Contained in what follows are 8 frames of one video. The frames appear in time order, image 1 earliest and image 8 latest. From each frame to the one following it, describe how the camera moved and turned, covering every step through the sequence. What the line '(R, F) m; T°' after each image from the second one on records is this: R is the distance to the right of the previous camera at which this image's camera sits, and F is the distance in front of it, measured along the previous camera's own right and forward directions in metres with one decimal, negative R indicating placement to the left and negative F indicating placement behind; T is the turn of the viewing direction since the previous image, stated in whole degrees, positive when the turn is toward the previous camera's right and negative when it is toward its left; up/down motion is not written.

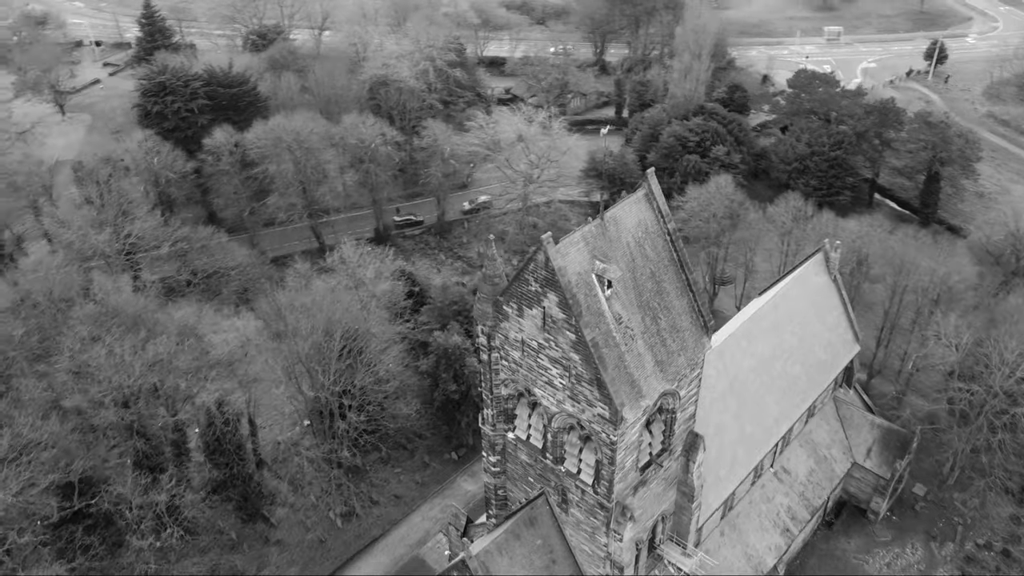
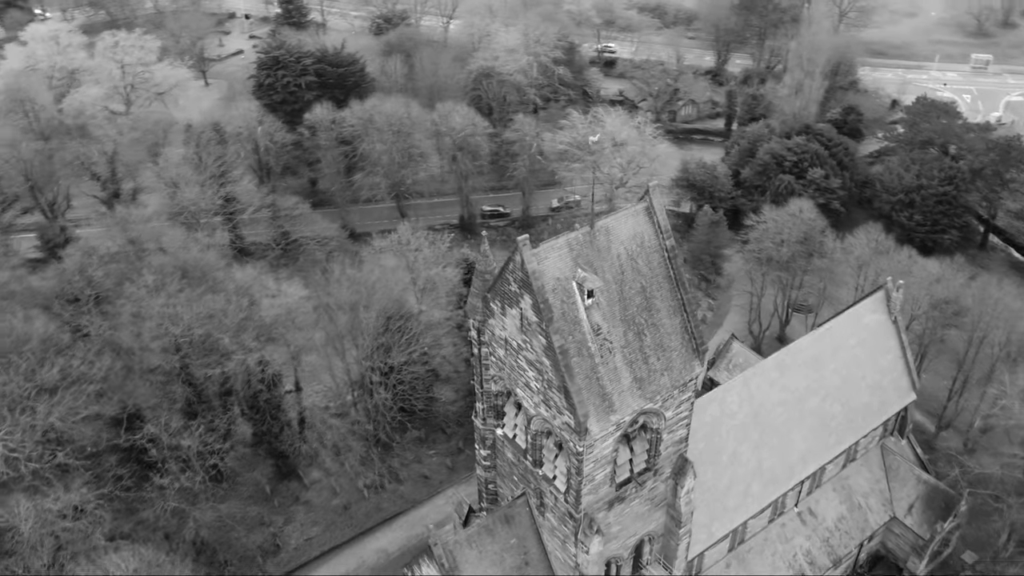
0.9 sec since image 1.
(+4.3, +0.1) m; -9°
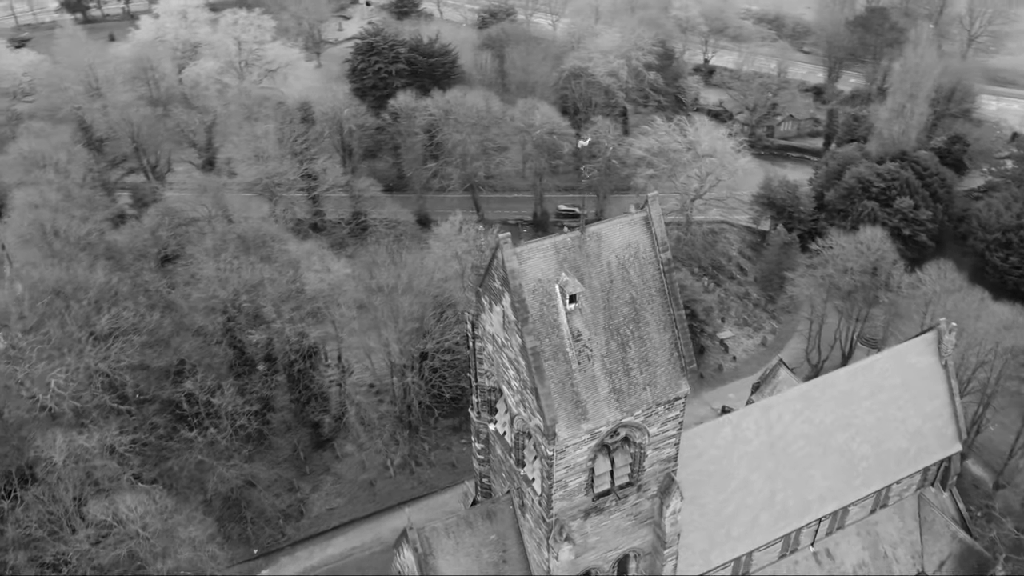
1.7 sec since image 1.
(+3.7, +0.2) m; -8°
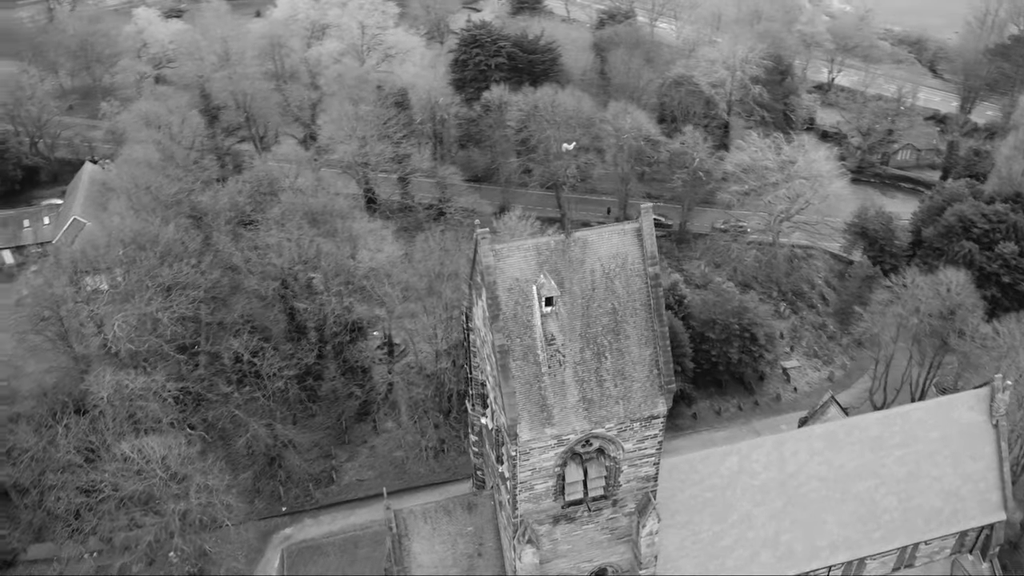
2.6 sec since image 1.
(+4.2, +0.2) m; -9°
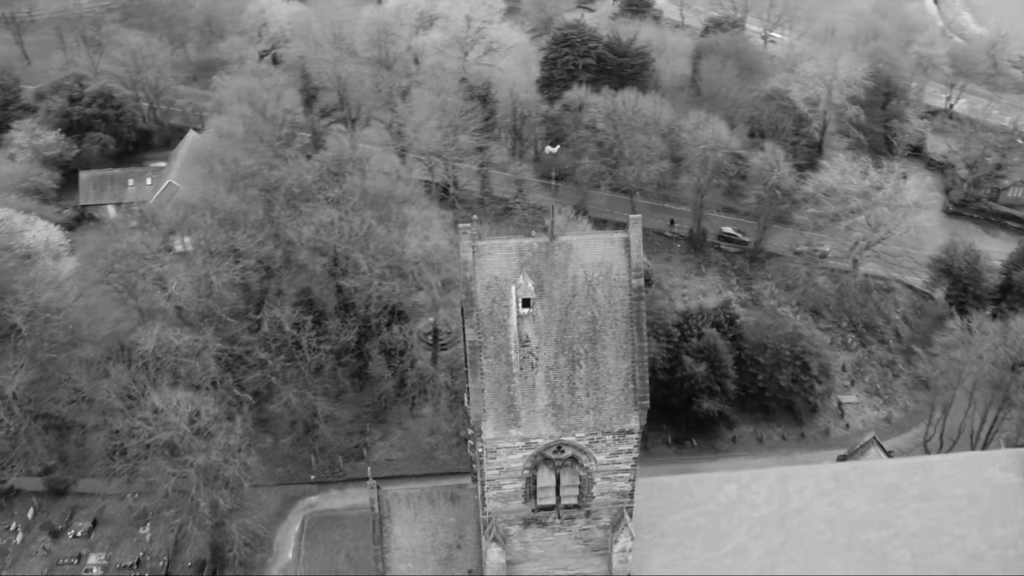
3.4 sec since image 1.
(+3.8, +0.2) m; -8°
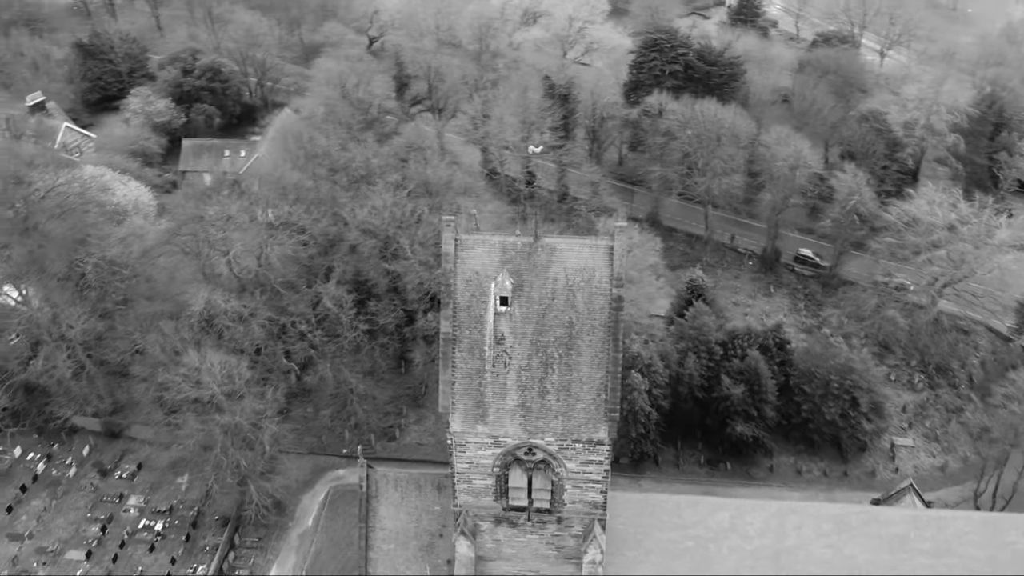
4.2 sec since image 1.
(+3.7, +0.2) m; -8°
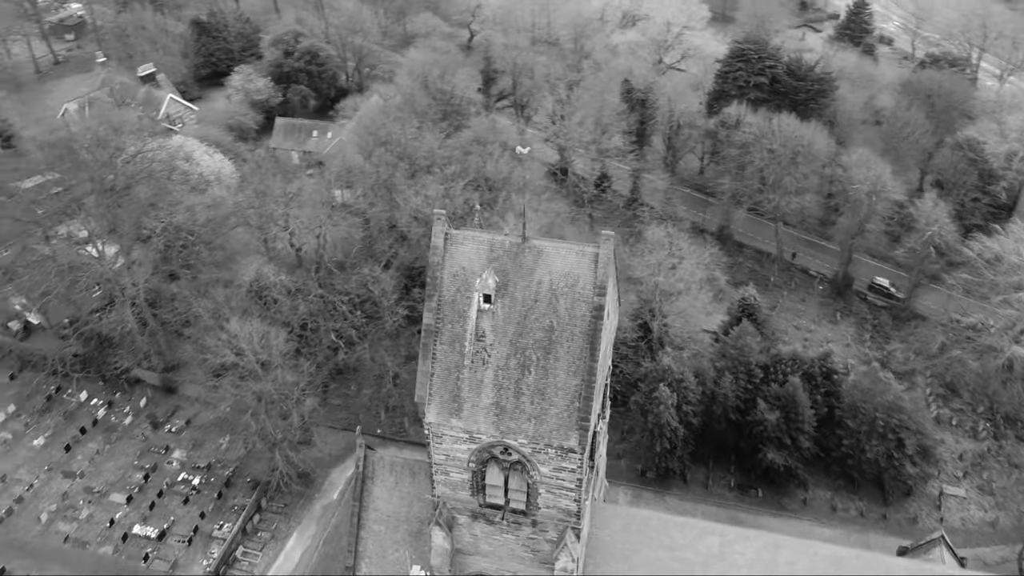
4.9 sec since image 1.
(+3.4, +0.1) m; -7°
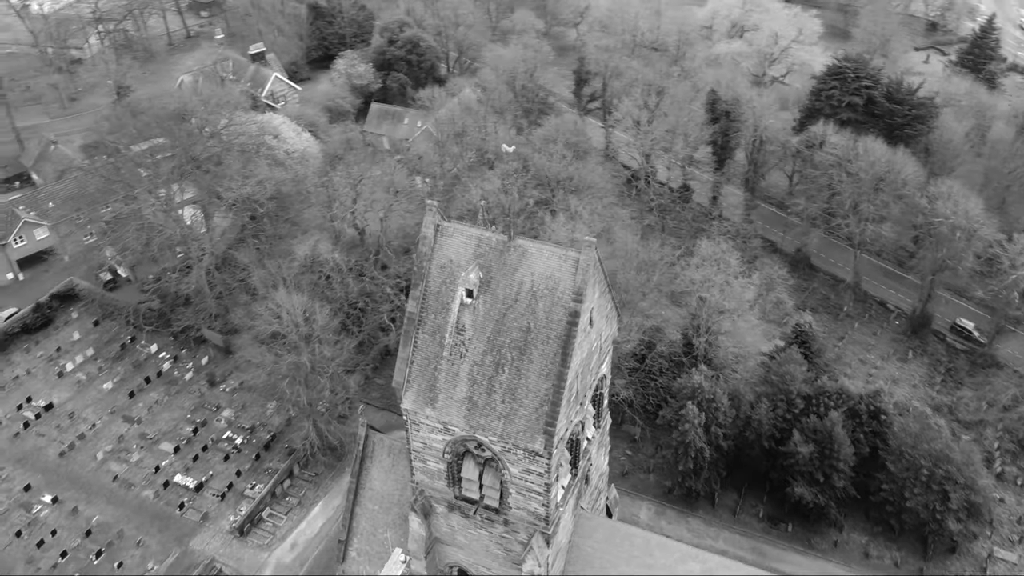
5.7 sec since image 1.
(+3.6, +0.2) m; -8°
